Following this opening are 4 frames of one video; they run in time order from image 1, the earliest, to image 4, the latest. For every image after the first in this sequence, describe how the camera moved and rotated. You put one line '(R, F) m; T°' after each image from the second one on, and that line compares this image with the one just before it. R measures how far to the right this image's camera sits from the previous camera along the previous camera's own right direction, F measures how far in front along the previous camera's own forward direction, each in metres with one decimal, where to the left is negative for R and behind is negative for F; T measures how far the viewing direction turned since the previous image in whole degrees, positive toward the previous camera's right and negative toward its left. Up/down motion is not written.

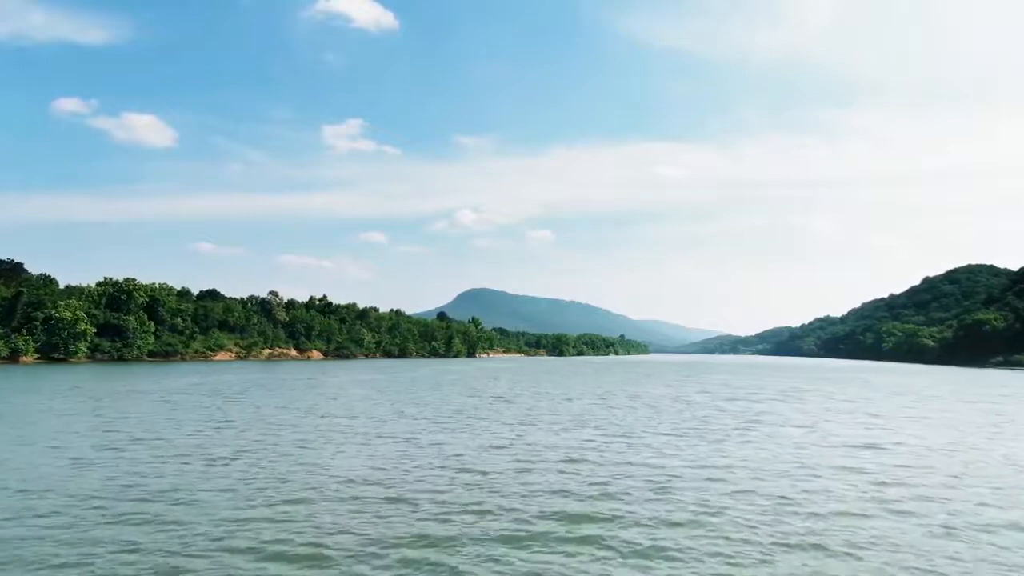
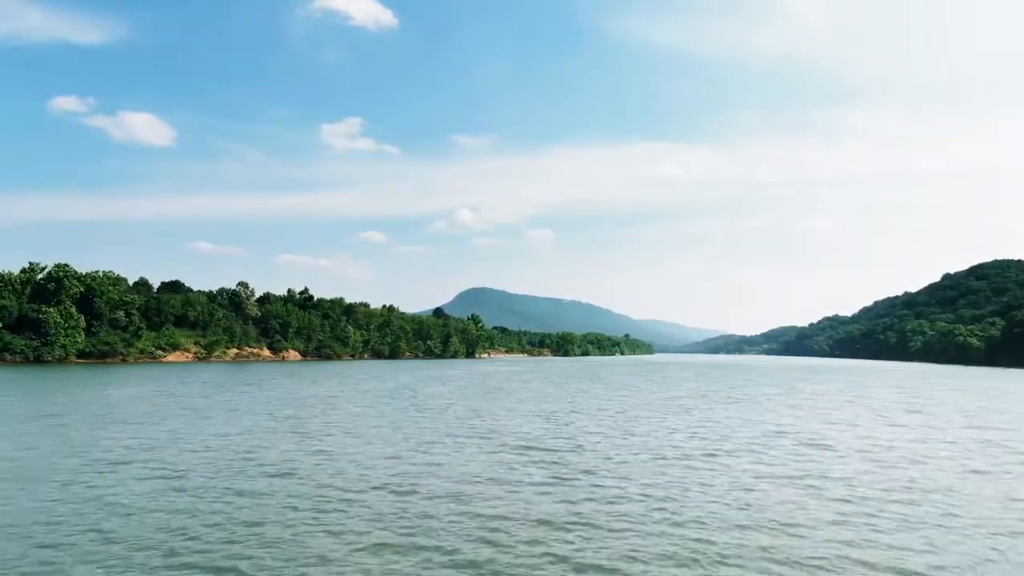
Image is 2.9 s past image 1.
(-0.9, +16.6) m; 0°
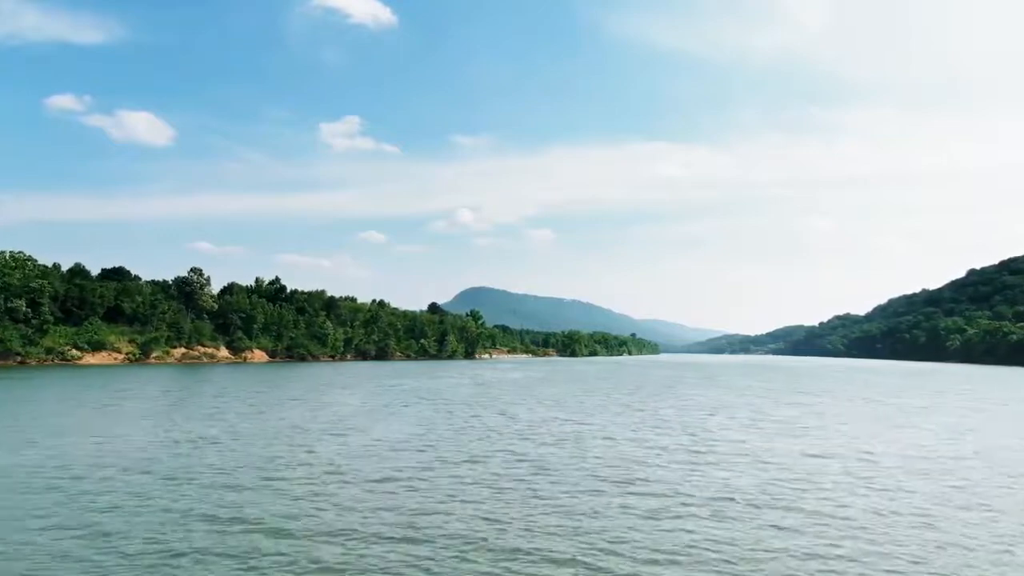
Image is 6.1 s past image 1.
(-1.0, +18.7) m; 0°
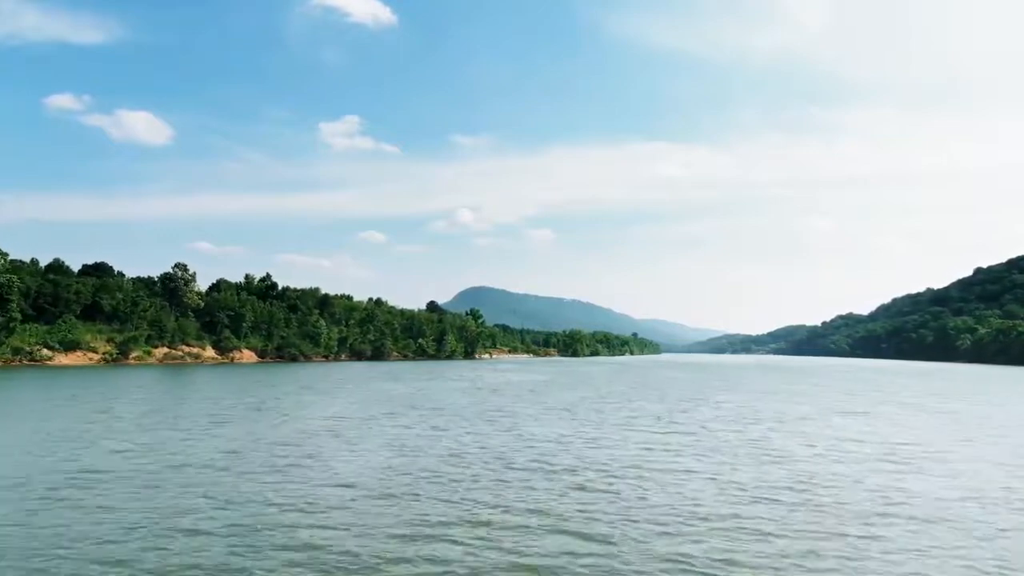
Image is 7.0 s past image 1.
(-0.2, +4.7) m; 0°
